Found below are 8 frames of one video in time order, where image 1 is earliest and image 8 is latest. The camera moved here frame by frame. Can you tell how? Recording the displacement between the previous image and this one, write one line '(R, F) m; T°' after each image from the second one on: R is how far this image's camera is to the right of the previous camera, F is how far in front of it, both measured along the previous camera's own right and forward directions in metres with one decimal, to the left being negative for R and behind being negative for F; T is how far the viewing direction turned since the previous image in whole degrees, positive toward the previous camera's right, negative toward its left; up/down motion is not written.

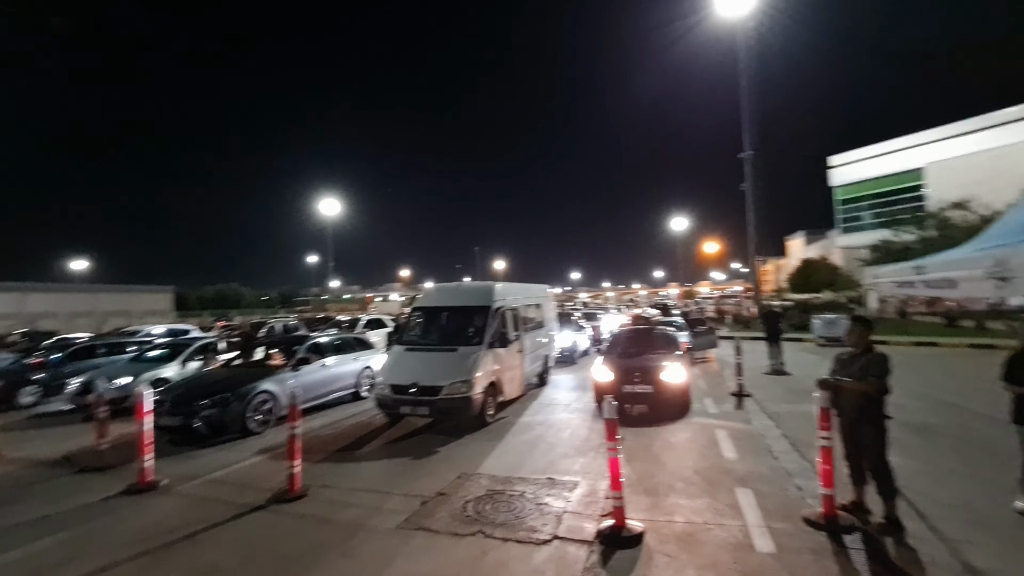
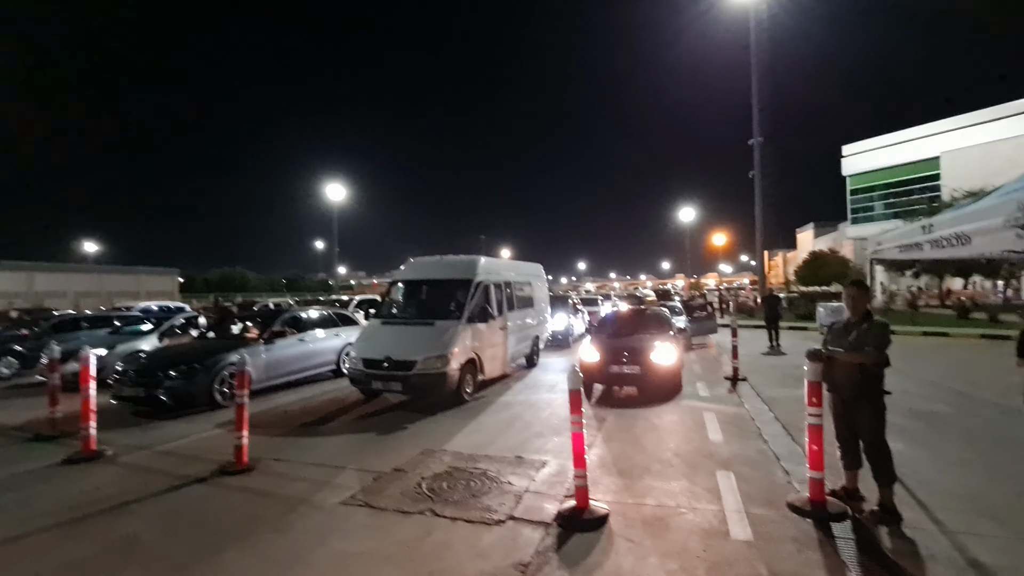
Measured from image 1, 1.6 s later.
(+0.6, +0.6) m; -1°
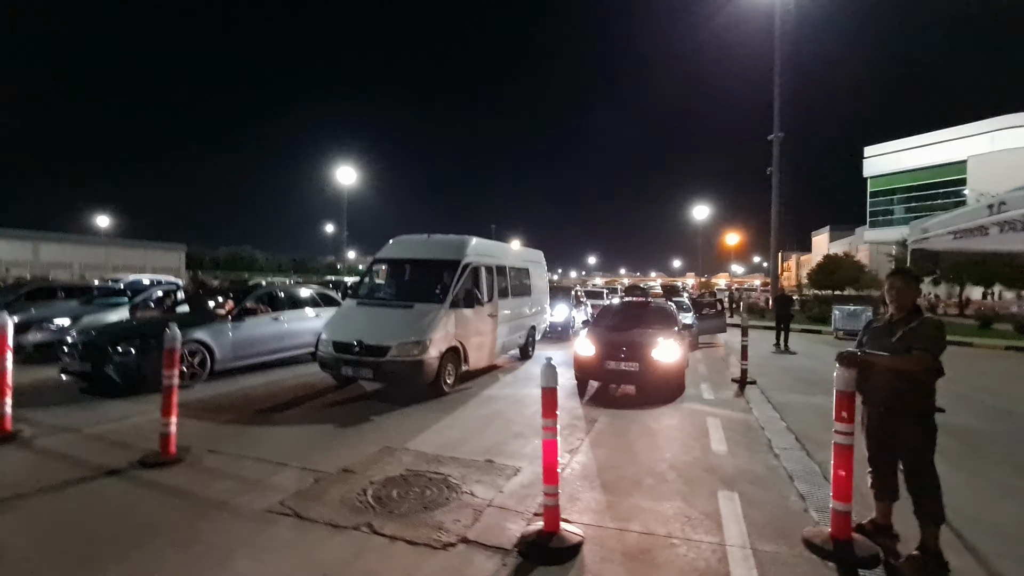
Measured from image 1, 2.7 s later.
(+0.4, +1.0) m; -1°
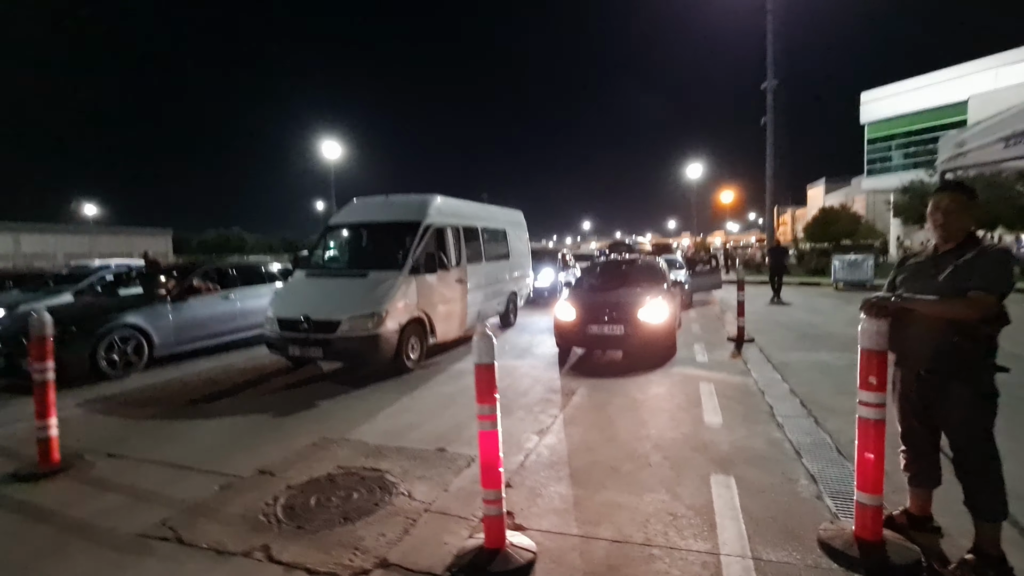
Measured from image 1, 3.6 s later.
(+0.5, +1.1) m; 0°
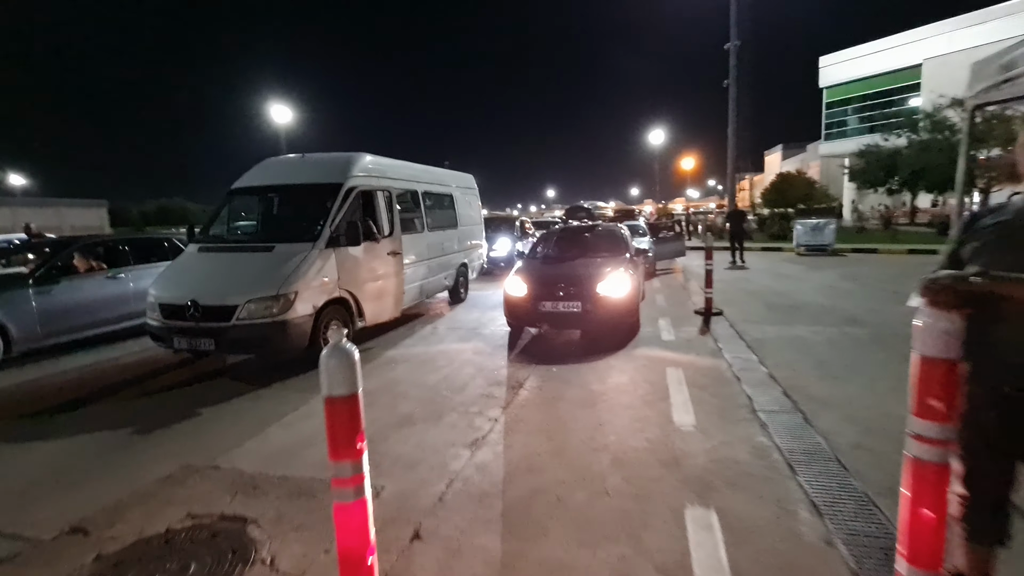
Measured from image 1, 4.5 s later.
(+0.4, +1.3) m; +4°
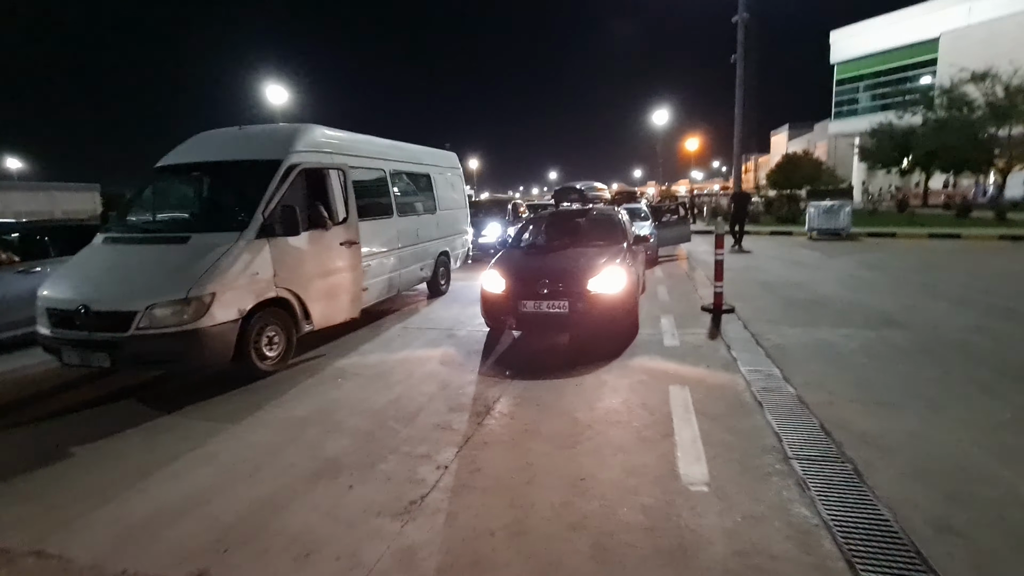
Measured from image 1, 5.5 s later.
(+0.4, +1.3) m; 0°
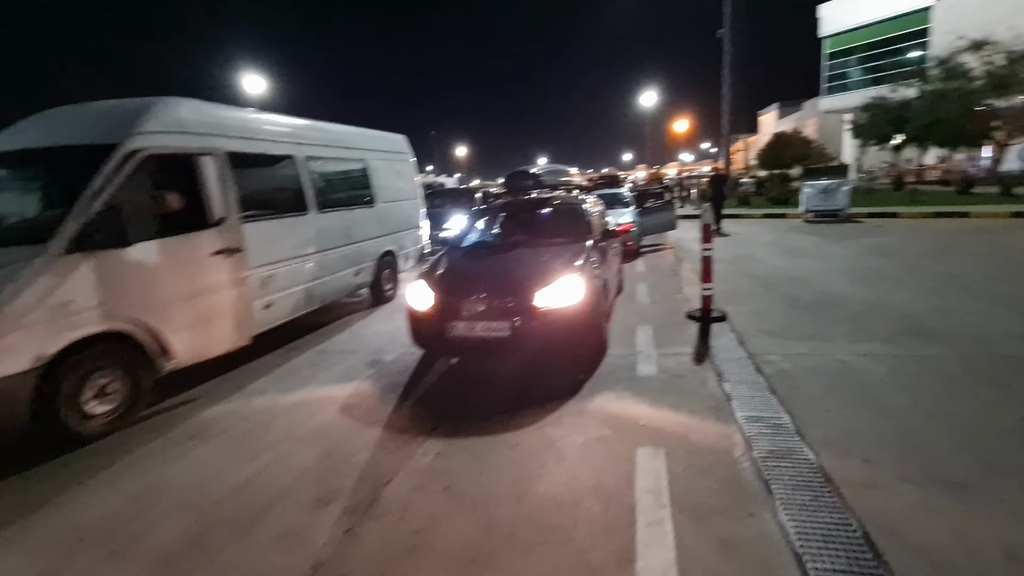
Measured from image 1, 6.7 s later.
(+0.7, +1.6) m; +1°
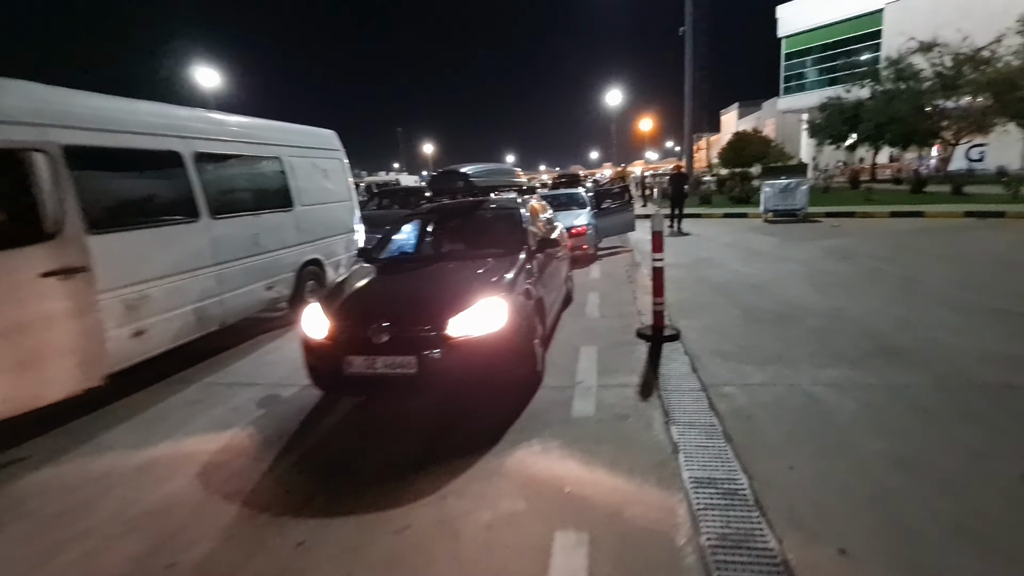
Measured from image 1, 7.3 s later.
(+0.6, +0.9) m; +3°
